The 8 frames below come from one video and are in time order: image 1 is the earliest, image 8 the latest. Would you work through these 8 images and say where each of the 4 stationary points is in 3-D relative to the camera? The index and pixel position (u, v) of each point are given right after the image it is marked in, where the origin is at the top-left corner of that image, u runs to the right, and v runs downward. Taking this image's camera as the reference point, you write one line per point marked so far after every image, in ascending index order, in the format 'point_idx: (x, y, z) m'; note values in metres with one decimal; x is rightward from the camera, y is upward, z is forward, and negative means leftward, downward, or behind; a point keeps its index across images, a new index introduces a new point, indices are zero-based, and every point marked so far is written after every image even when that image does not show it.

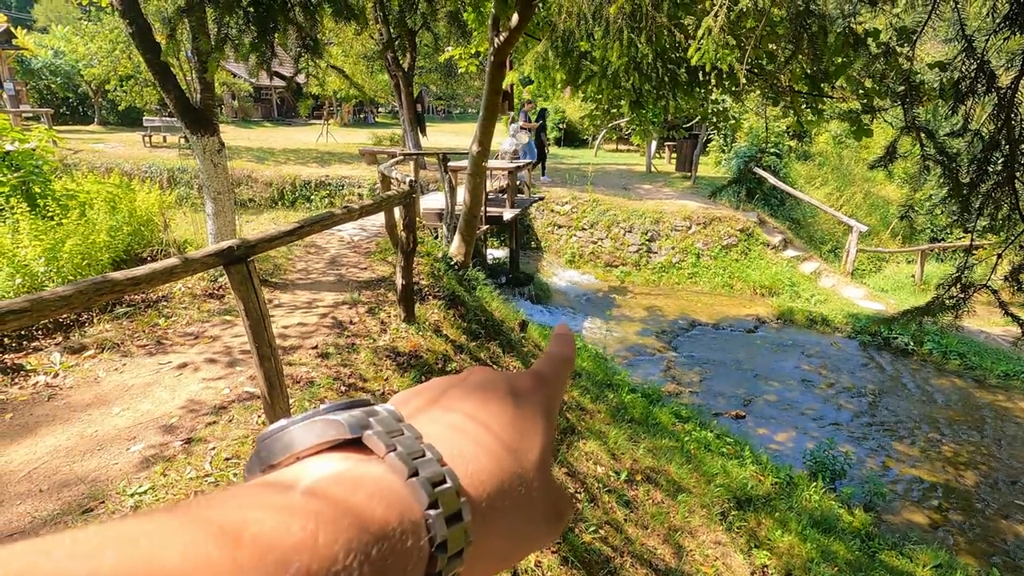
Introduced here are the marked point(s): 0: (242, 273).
0: (-1.5, +0.1, +2.9) m
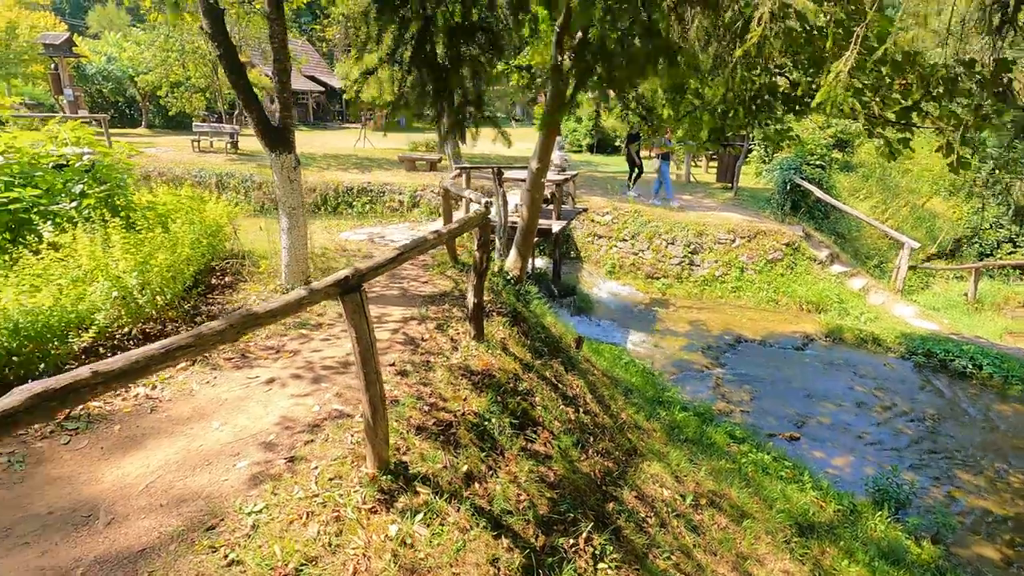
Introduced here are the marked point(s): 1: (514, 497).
0: (-0.9, -0.1, +3.0) m
1: (0.0, -1.5, +3.7) m
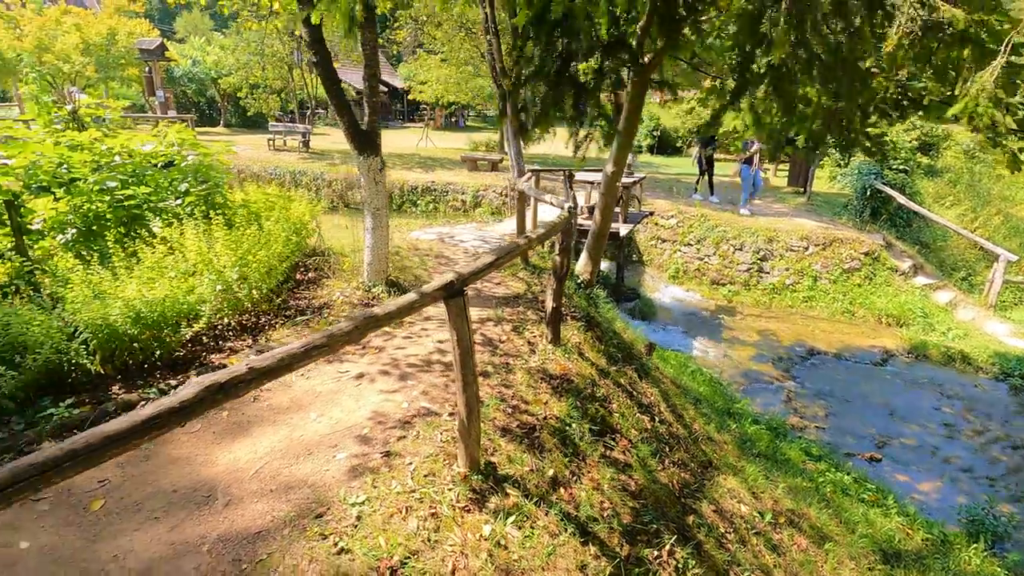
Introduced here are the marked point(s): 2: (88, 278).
0: (-0.3, -0.1, +3.1) m
1: (+0.6, -1.5, +3.7) m
2: (-3.5, +0.1, +4.5) m
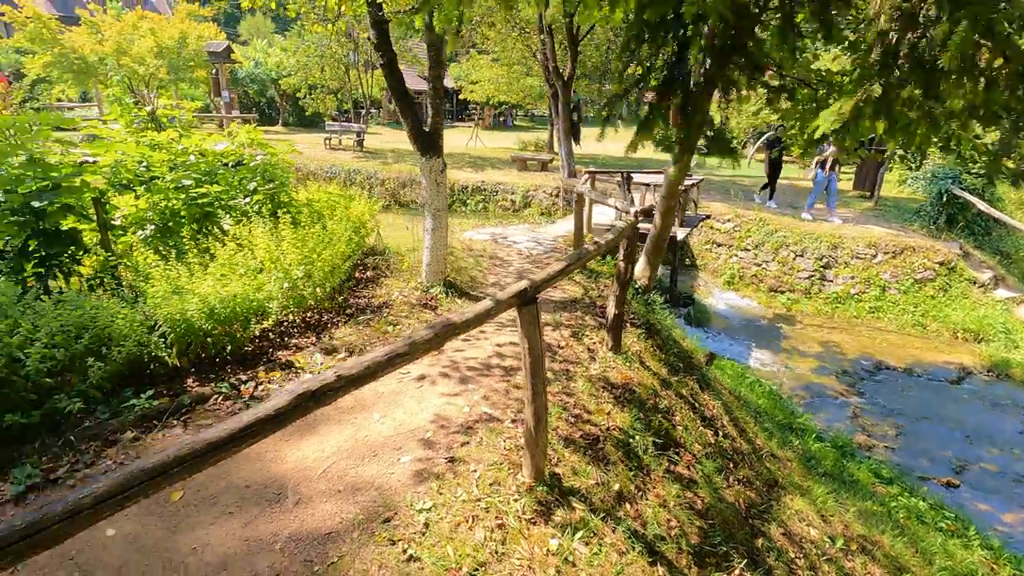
0: (+0.1, -0.1, +3.1) m
1: (+1.0, -1.6, +3.6) m
2: (-3.0, +0.1, +4.7) m
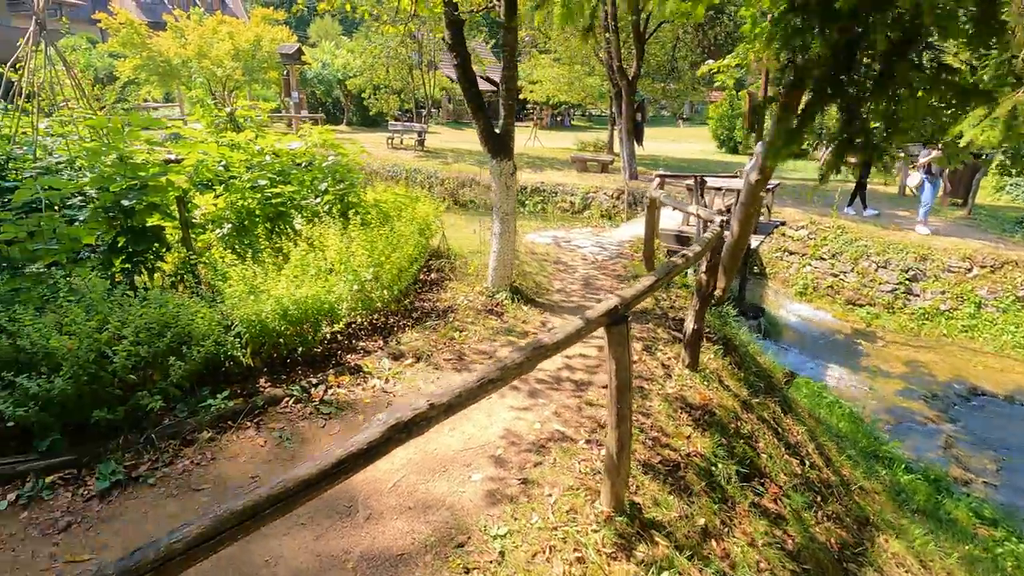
0: (+0.6, -0.2, +2.8) m
1: (+1.5, -1.7, +3.3) m
2: (-2.4, +0.1, +4.7) m
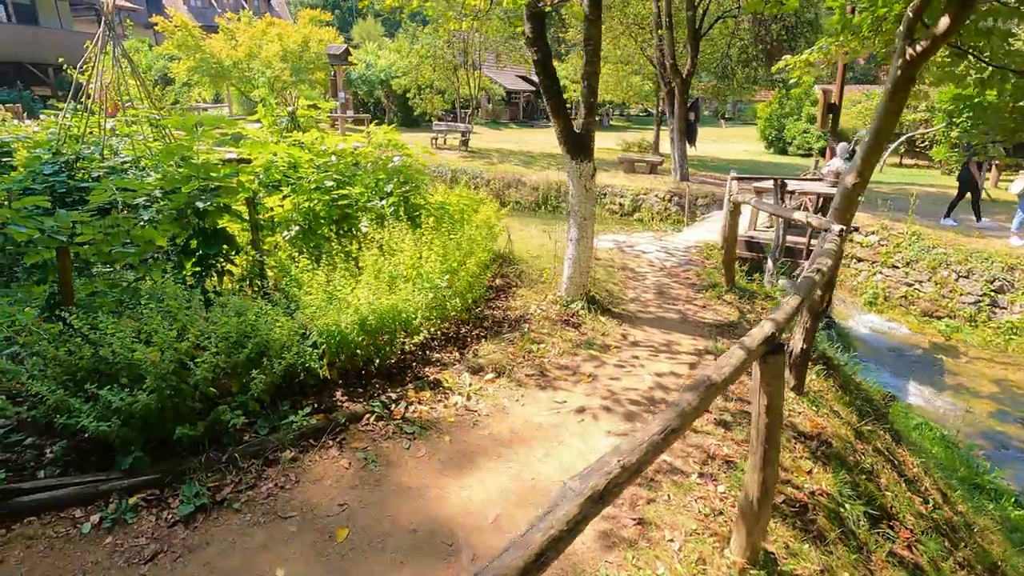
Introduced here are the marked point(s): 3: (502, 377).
0: (+1.2, -0.3, +2.4) m
1: (+2.1, -1.8, +2.9) m
2: (-1.6, +0.1, +4.5) m
3: (-0.1, -0.7, +4.5) m
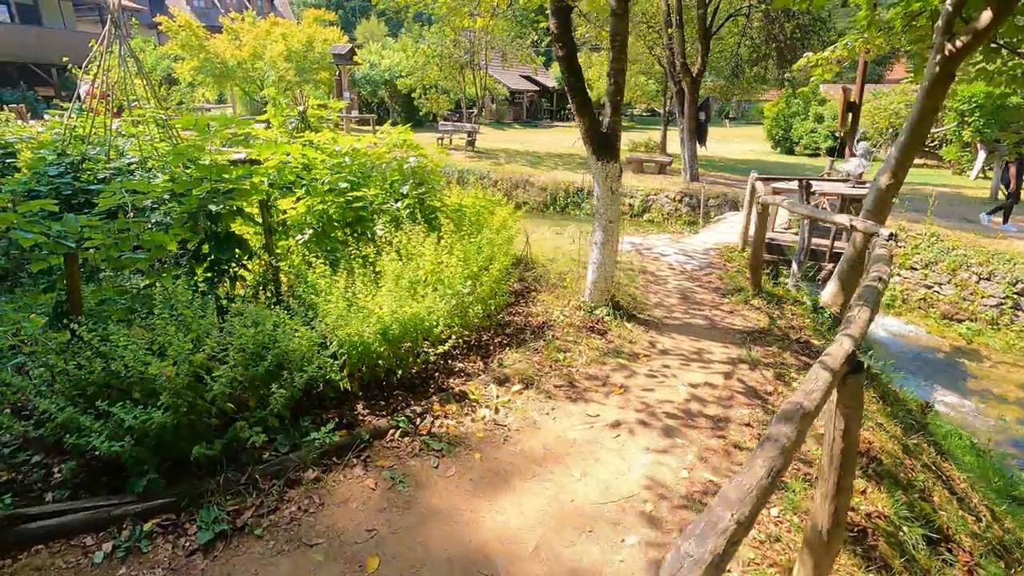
0: (+1.4, -0.4, +2.2) m
1: (+2.3, -1.9, +2.6) m
2: (-1.4, 0.0, +4.3) m
3: (+0.1, -0.8, +4.3) m
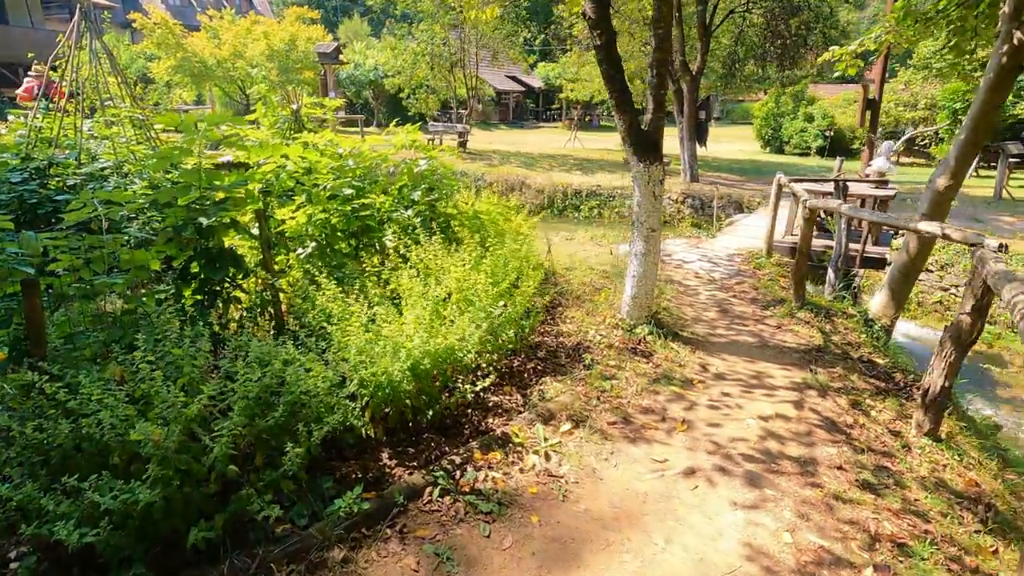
0: (+1.8, -0.5, +1.7) m
1: (+2.7, -2.0, +2.1) m
2: (-1.1, -0.2, +3.7) m
3: (+0.5, -1.0, +3.7) m
